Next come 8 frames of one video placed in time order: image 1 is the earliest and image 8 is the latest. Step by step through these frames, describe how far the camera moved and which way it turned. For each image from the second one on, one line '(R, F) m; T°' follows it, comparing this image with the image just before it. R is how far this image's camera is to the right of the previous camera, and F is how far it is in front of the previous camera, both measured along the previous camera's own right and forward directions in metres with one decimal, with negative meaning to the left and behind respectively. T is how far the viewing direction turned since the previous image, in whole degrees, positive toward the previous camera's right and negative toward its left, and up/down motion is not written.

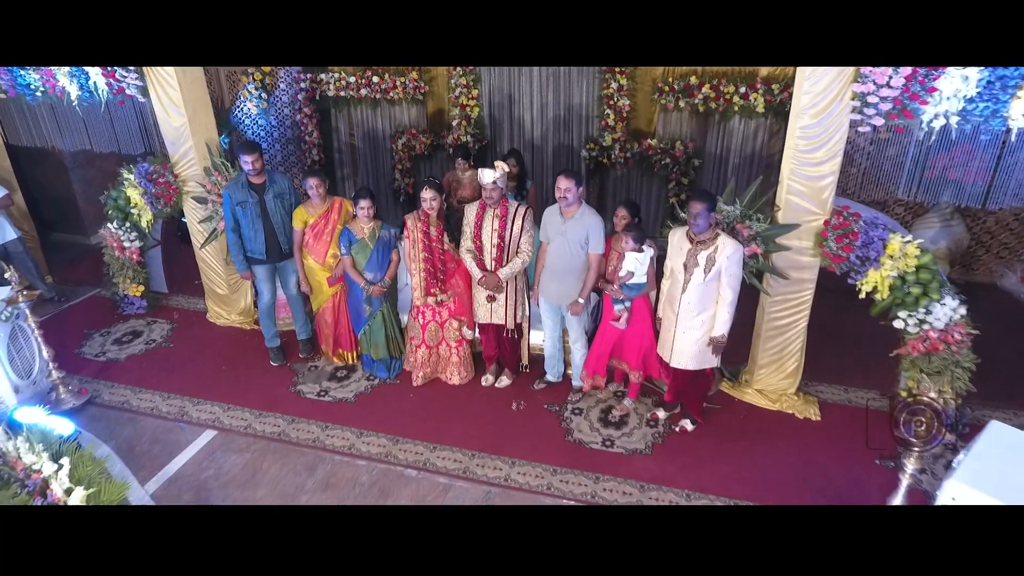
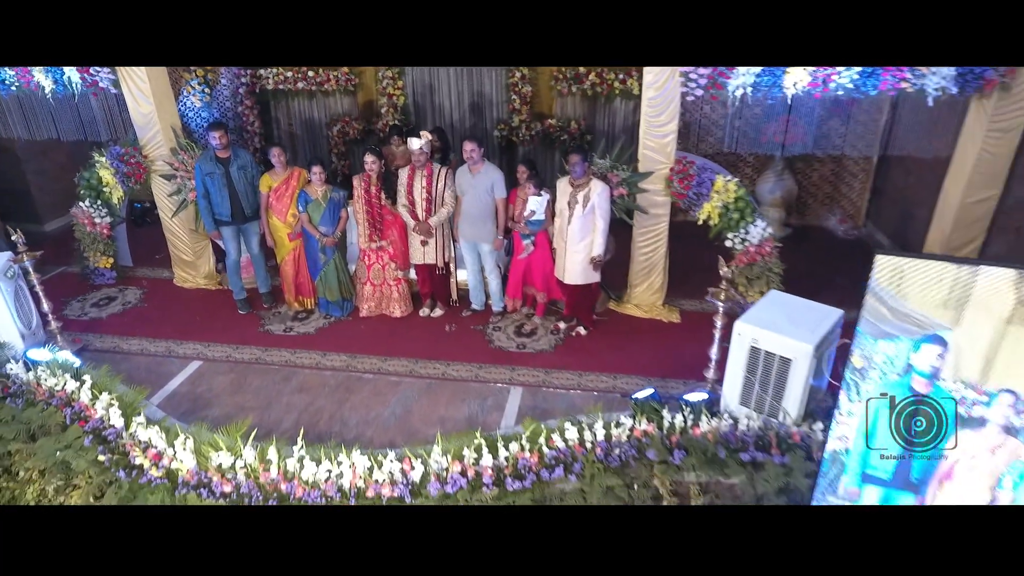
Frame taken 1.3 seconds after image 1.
(0.0, -1.0) m; +6°
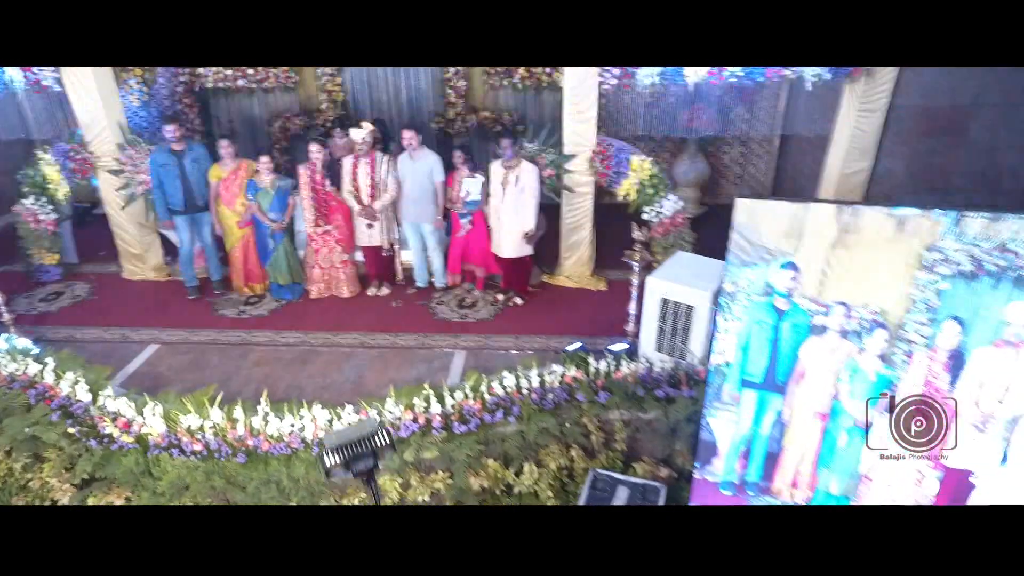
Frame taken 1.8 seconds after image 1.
(0.0, -0.4) m; +5°
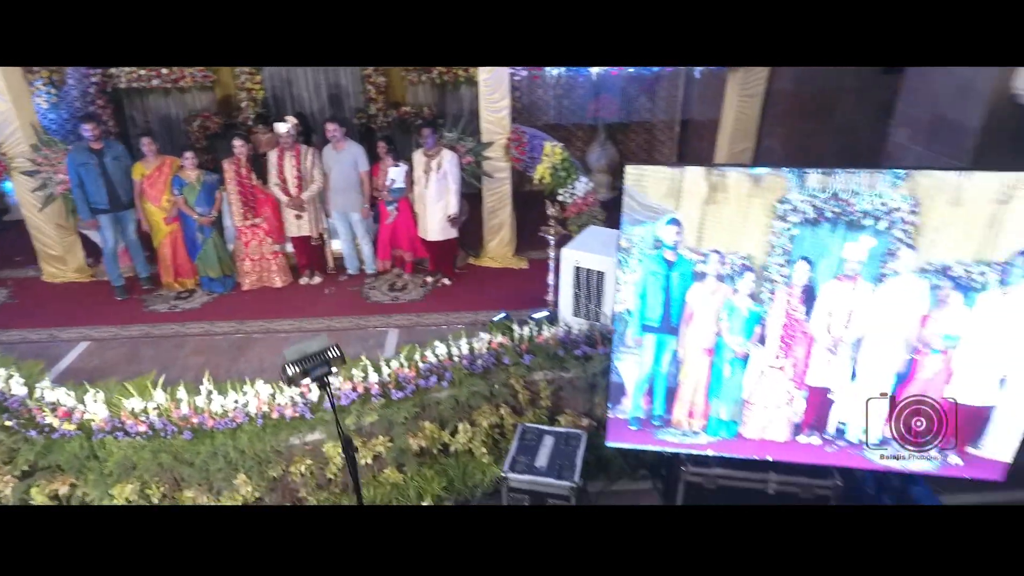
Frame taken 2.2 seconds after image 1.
(0.0, -0.3) m; +6°
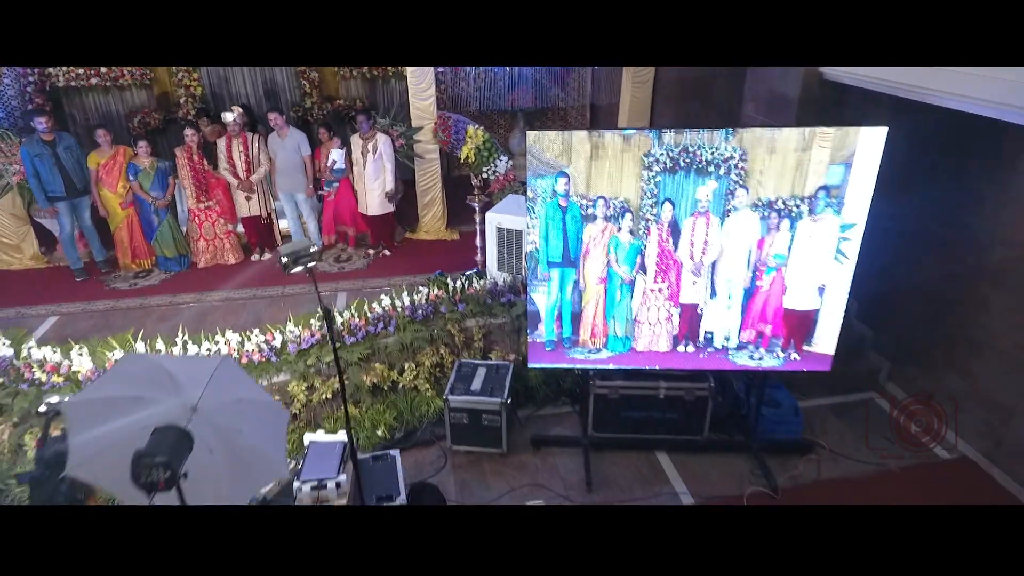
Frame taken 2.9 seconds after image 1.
(0.0, -0.7) m; +6°
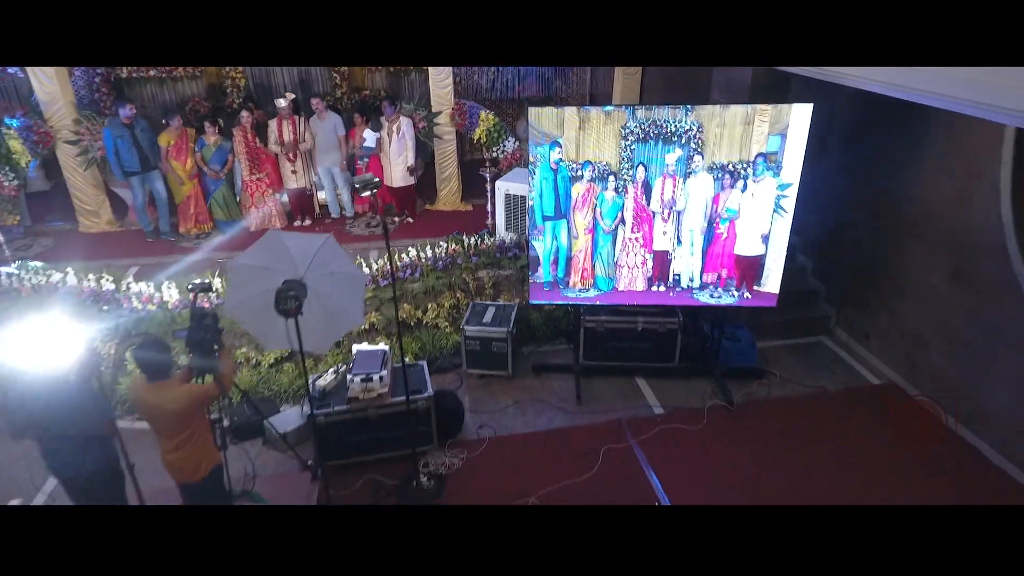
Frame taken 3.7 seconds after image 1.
(0.0, -1.0) m; -1°
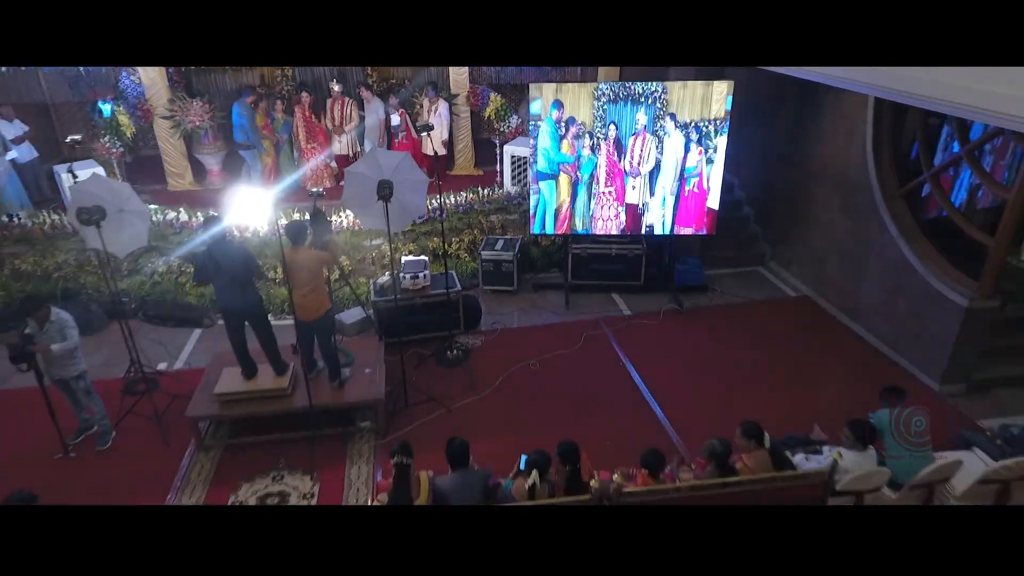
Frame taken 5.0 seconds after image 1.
(-0.1, -1.7) m; 0°
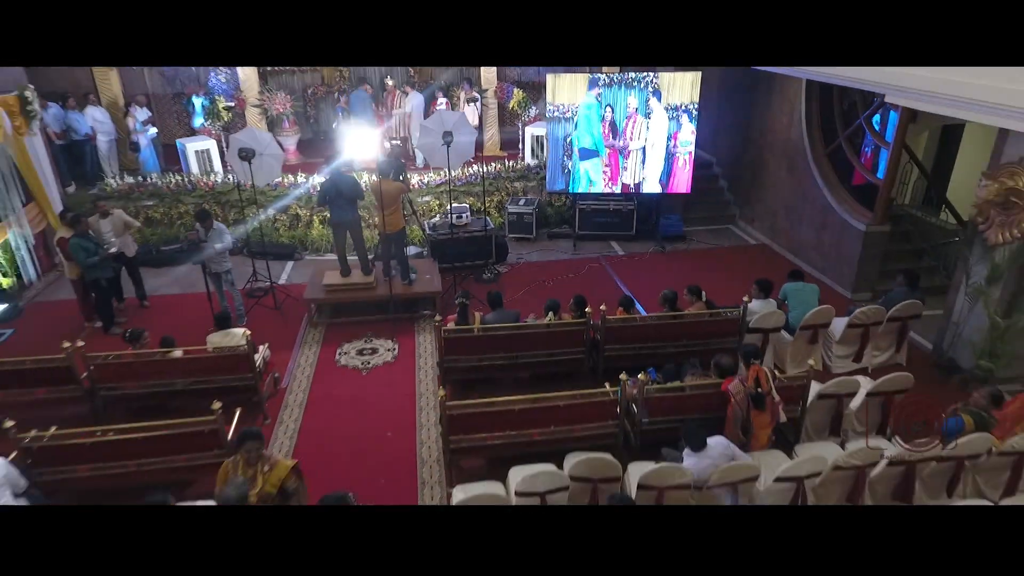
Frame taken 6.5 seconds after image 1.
(-0.1, -1.9) m; -1°
